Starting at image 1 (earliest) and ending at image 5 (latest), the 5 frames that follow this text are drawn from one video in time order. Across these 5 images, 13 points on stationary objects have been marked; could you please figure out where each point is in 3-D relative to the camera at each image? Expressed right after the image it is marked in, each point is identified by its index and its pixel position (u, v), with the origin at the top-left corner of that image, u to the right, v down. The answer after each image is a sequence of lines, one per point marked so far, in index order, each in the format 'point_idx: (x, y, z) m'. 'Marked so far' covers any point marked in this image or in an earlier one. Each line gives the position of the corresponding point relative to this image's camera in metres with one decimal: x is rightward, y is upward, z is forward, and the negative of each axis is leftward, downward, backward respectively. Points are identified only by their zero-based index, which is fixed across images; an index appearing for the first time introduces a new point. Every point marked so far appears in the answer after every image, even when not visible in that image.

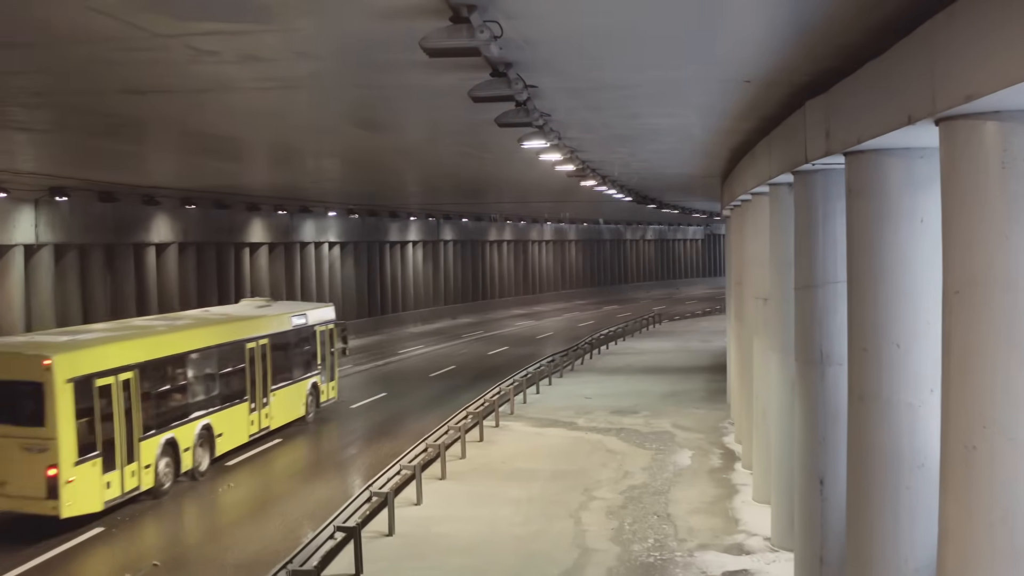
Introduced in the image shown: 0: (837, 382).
0: (+3.0, -0.9, +8.2) m
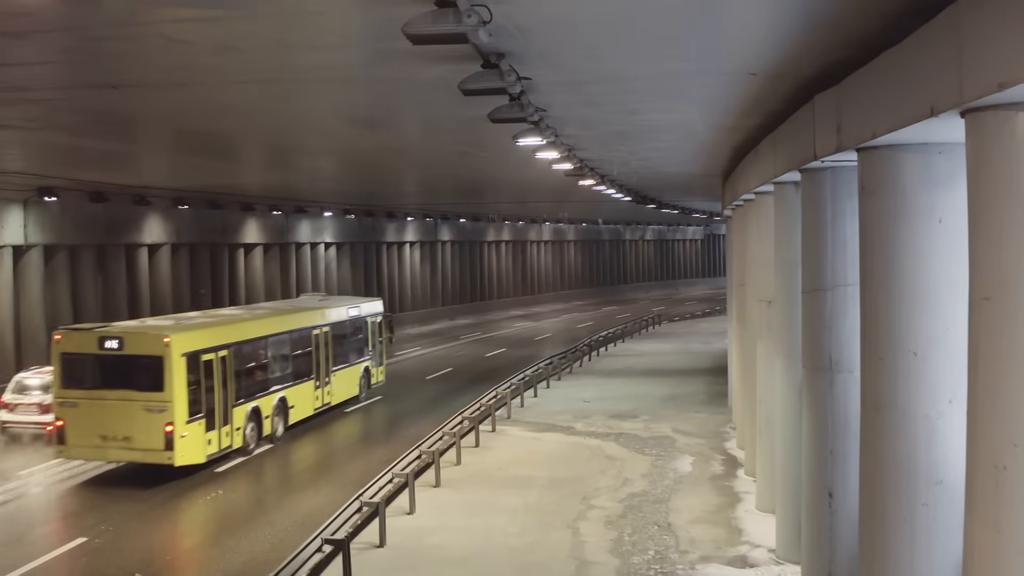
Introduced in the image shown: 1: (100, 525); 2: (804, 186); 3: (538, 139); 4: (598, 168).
0: (+2.9, -0.9, +7.8) m
1: (-6.0, -3.5, +12.9) m
2: (+2.7, +0.9, +8.1) m
3: (+0.3, +1.7, +10.0) m
4: (+1.6, +2.3, +17.0) m
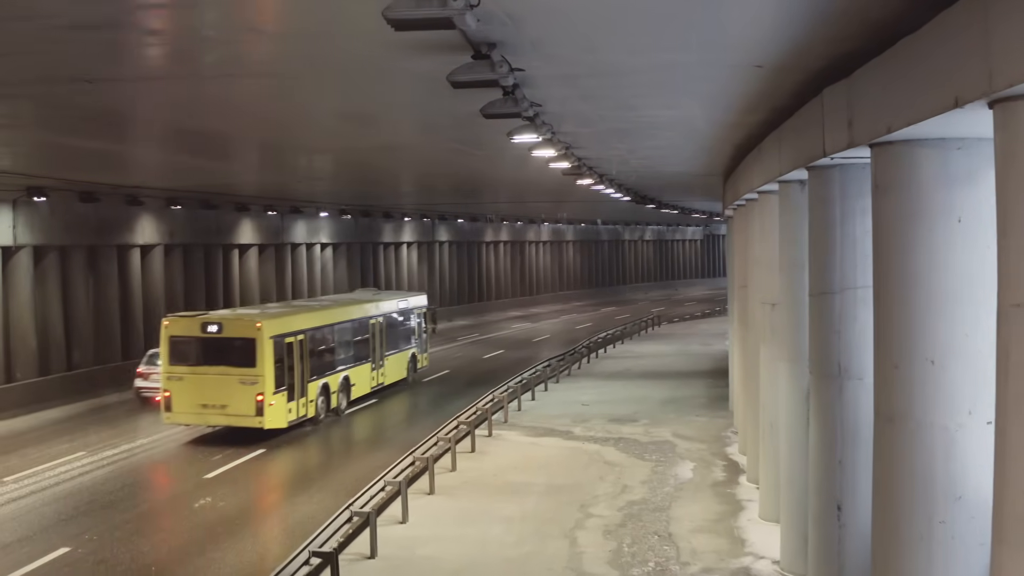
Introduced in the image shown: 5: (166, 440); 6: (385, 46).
0: (+2.9, -0.9, +7.4) m
1: (-6.1, -3.5, +12.6) m
2: (+2.6, +0.9, +7.8) m
3: (+0.2, +1.7, +9.7) m
4: (+1.6, +2.3, +16.7) m
5: (-7.3, -3.2, +18.7) m
6: (-1.0, +1.9, +7.1) m
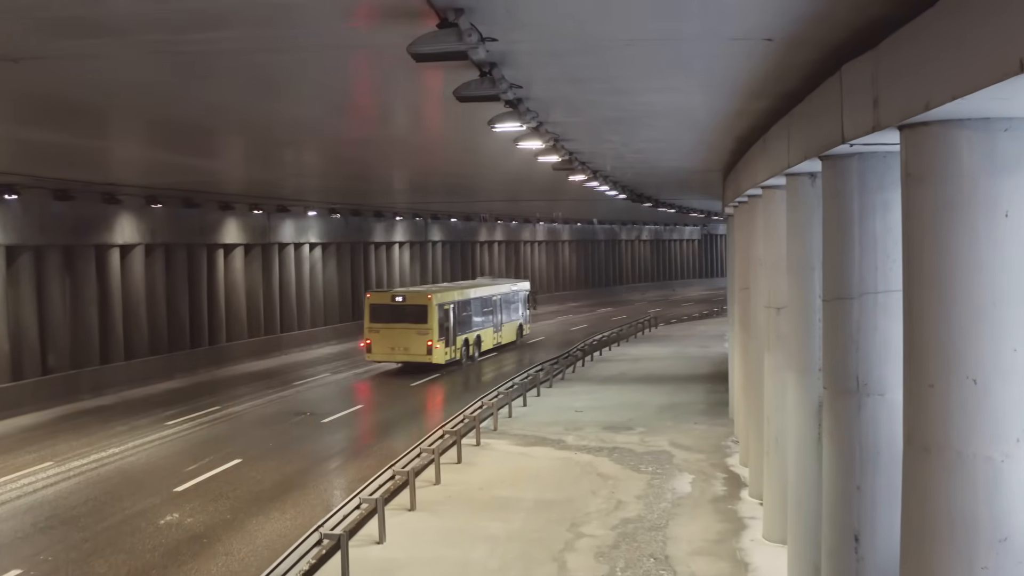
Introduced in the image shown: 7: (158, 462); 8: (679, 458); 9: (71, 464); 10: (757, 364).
0: (+2.7, -1.0, +6.6) m
1: (-6.3, -3.5, +11.7) m
2: (+2.4, +0.9, +6.9) m
3: (0.0, +1.6, +8.8) m
4: (+1.4, +2.2, +15.8) m
5: (-7.5, -3.2, +17.8) m
6: (-1.2, +1.9, +6.3) m
7: (-6.6, -3.3, +16.6) m
8: (+2.8, -2.9, +15.0) m
9: (-8.2, -3.3, +16.5) m
10: (+3.3, -1.0, +12.1) m
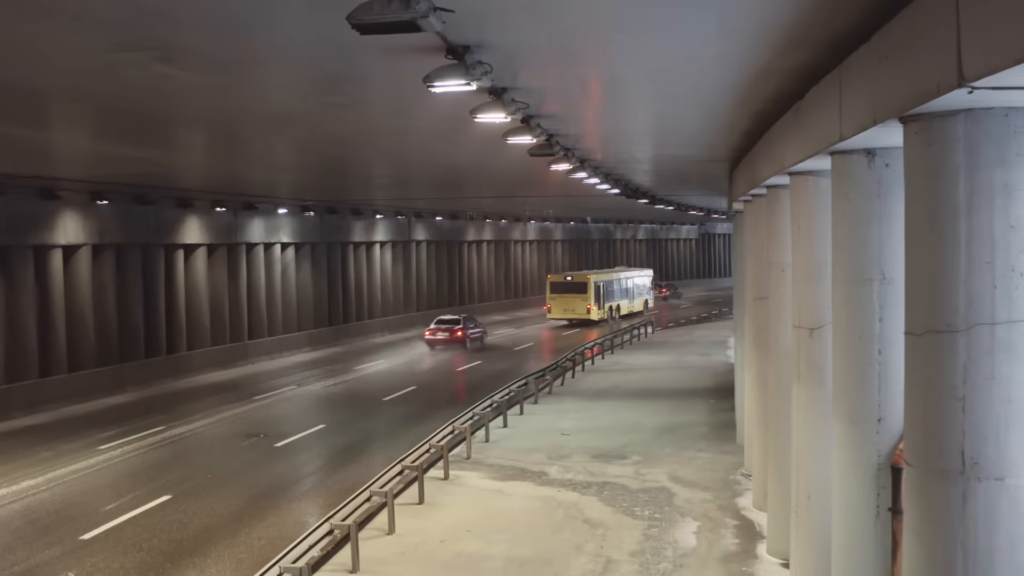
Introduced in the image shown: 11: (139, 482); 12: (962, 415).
0: (+2.3, -1.1, +4.3) m
1: (-6.6, -3.7, +9.4) m
2: (+2.1, +0.7, +4.6) m
3: (-0.3, +1.5, +6.5) m
4: (+1.0, +2.1, +13.5) m
5: (-7.9, -3.4, +15.5) m
6: (-1.6, +1.8, +4.0) m
7: (-7.0, -3.4, +14.2) m
8: (+2.4, -3.0, +12.7) m
9: (-8.6, -3.4, +14.2) m
10: (+2.9, -1.2, +9.8) m
11: (-6.4, -3.3, +15.2) m
12: (+2.2, -0.6, +4.4) m
